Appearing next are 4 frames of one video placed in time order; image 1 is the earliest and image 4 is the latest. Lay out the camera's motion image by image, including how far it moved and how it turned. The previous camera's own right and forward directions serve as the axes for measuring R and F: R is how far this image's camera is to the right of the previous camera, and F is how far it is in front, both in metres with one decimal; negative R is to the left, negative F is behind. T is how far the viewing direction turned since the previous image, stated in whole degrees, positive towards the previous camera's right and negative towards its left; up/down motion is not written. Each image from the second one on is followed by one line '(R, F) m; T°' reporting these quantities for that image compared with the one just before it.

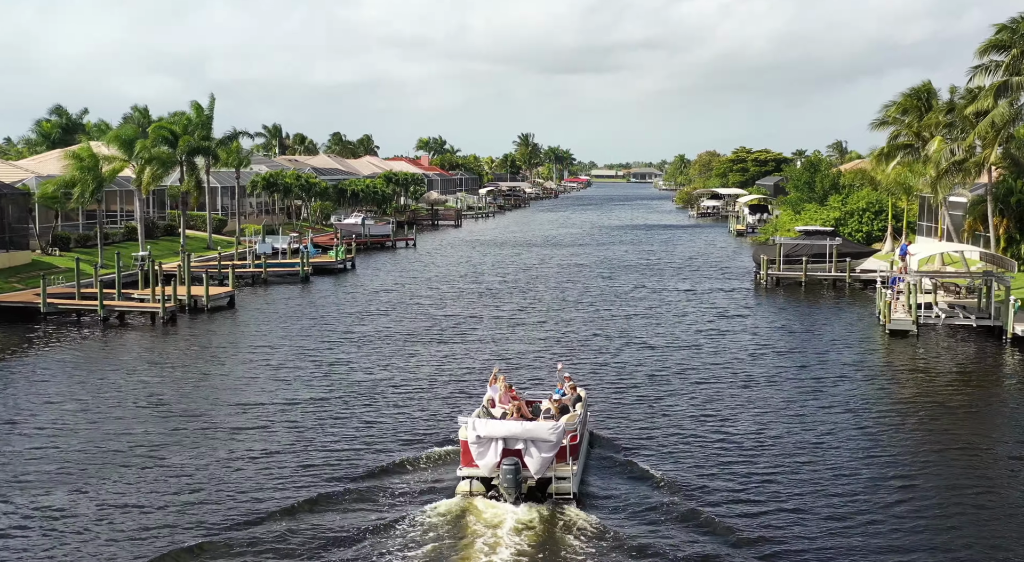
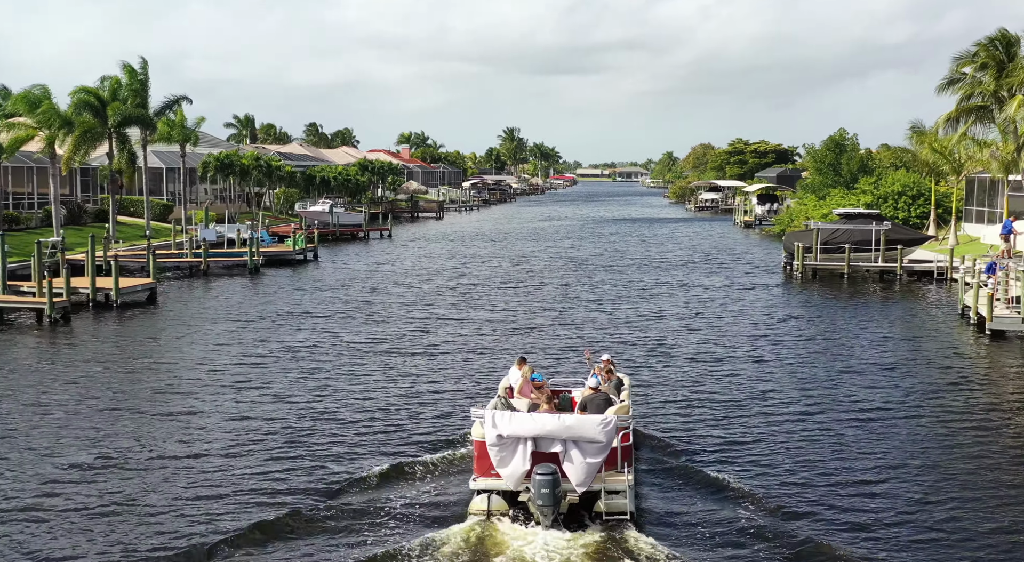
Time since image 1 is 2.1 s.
(-0.3, +9.7) m; +1°
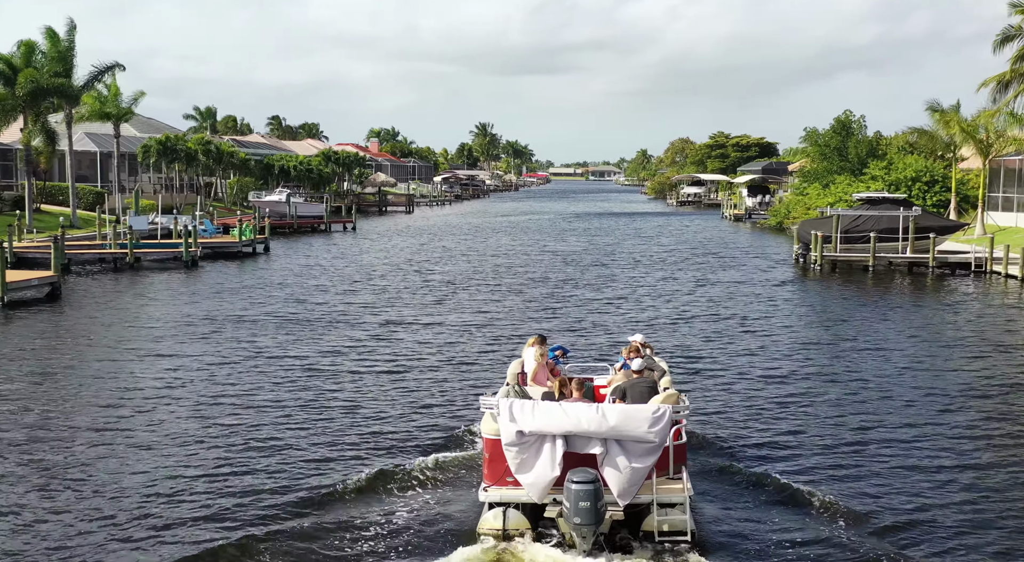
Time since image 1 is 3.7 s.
(-0.3, +6.7) m; +1°
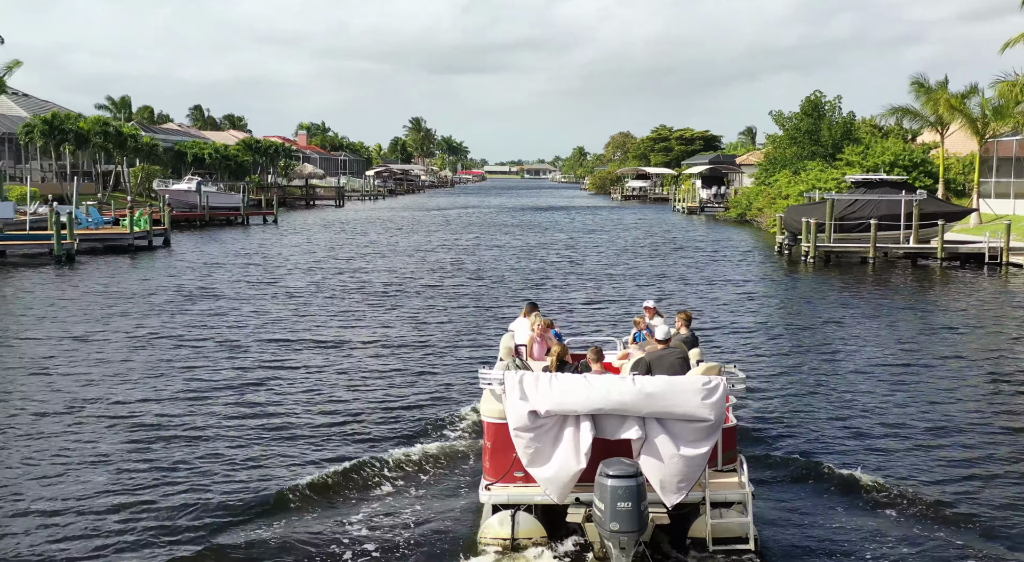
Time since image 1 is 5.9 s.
(-0.3, +7.0) m; +3°
